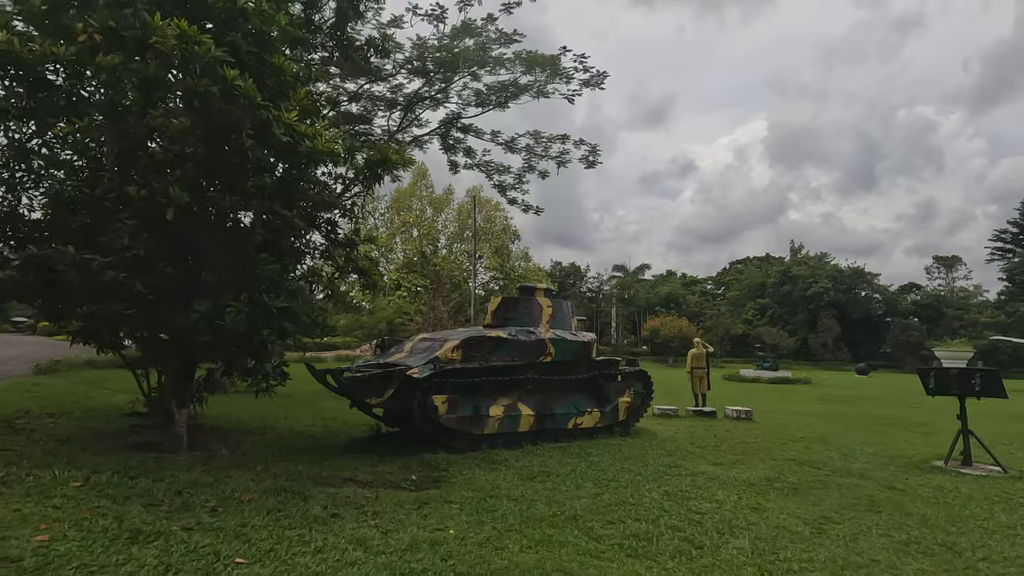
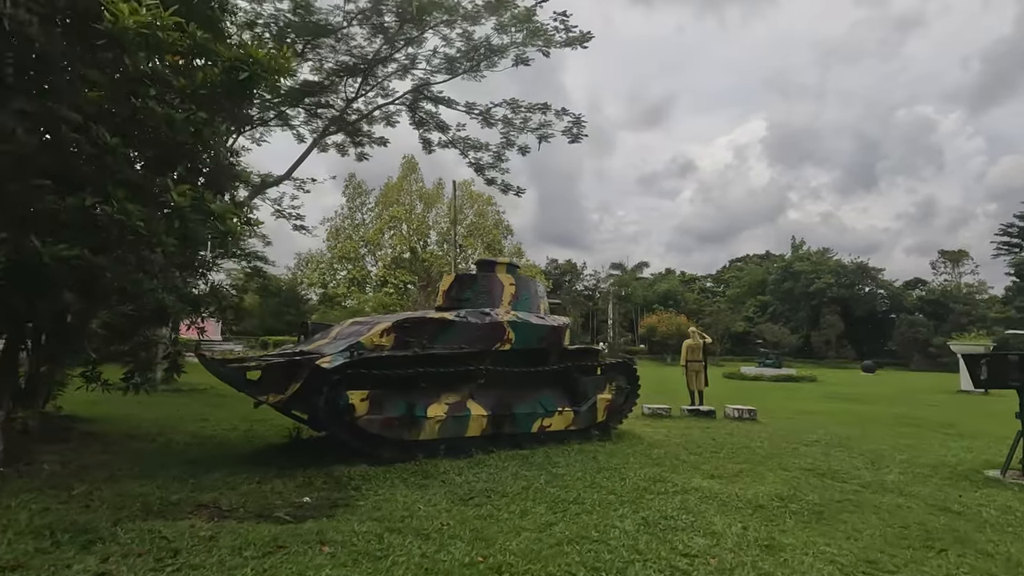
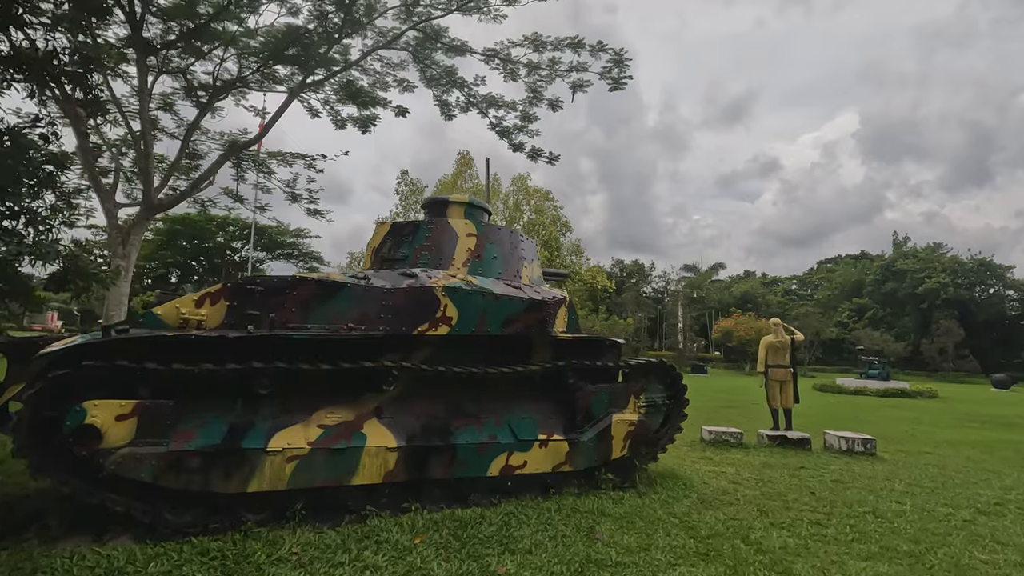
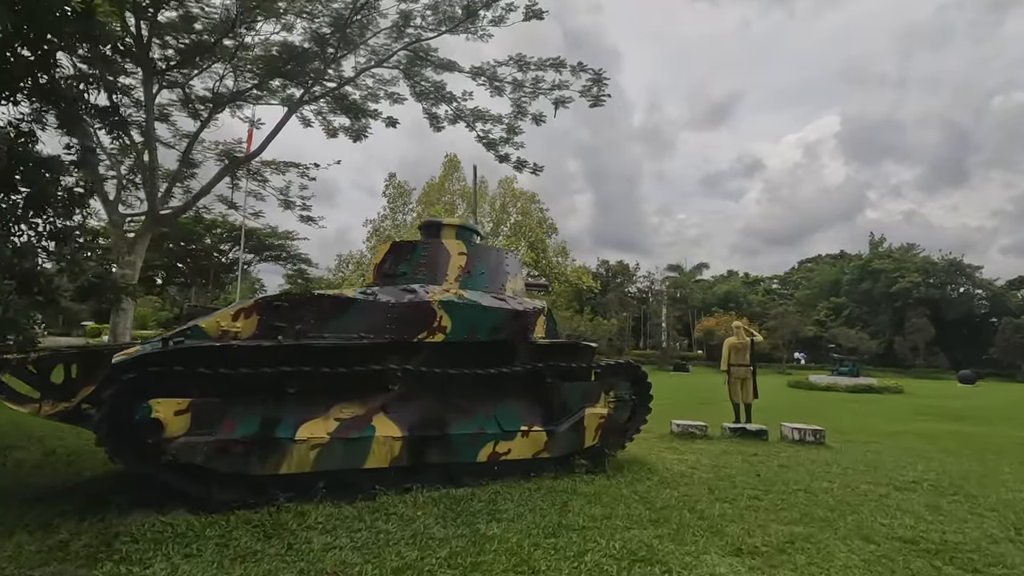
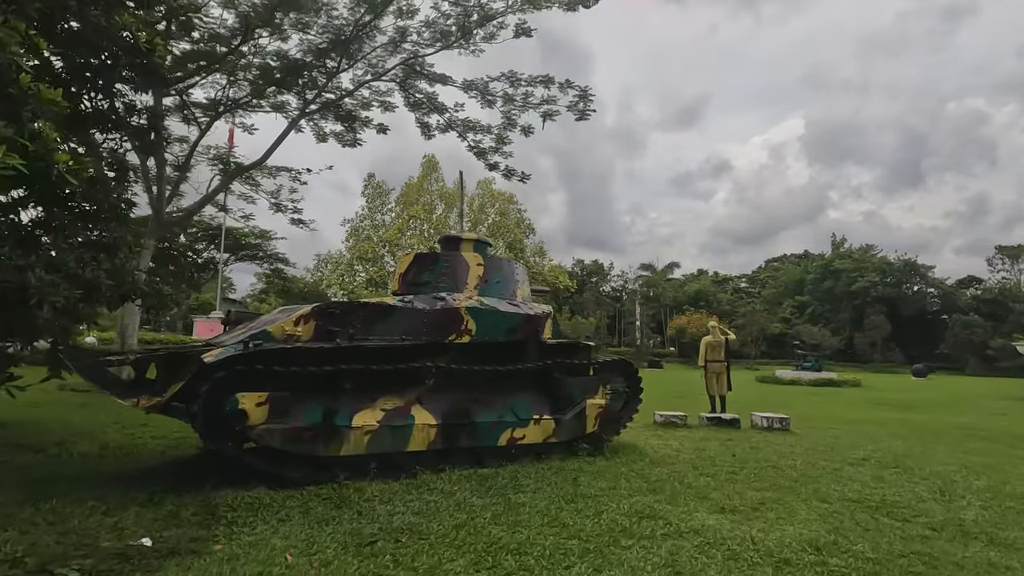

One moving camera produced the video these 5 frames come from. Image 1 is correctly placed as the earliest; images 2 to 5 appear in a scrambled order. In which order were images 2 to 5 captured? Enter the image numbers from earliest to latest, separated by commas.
2, 5, 4, 3
